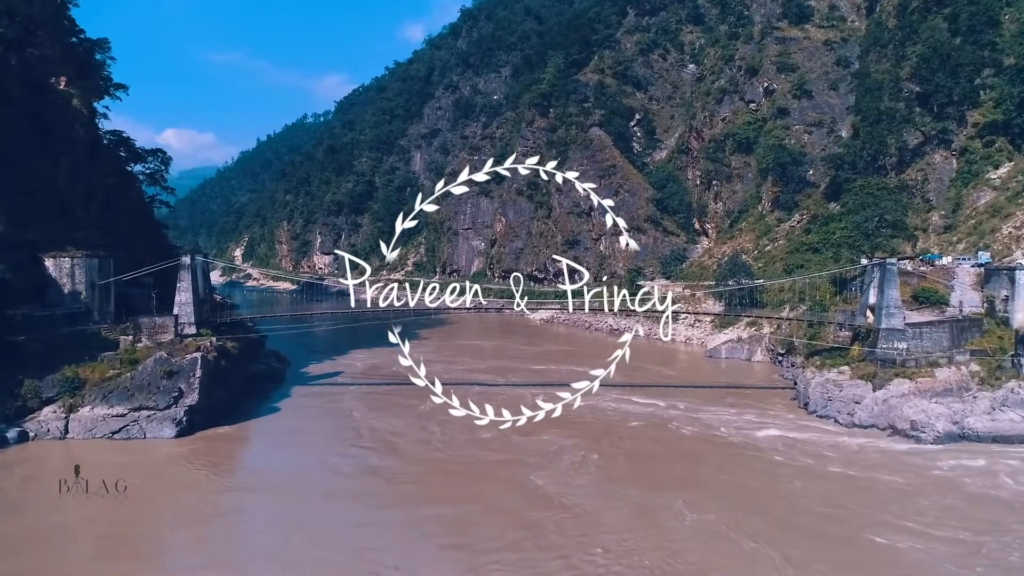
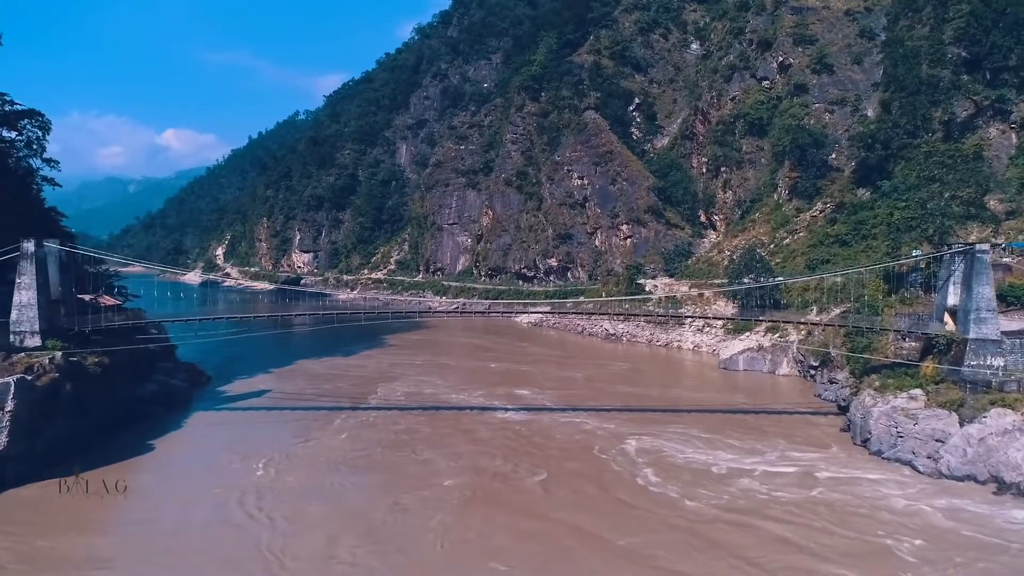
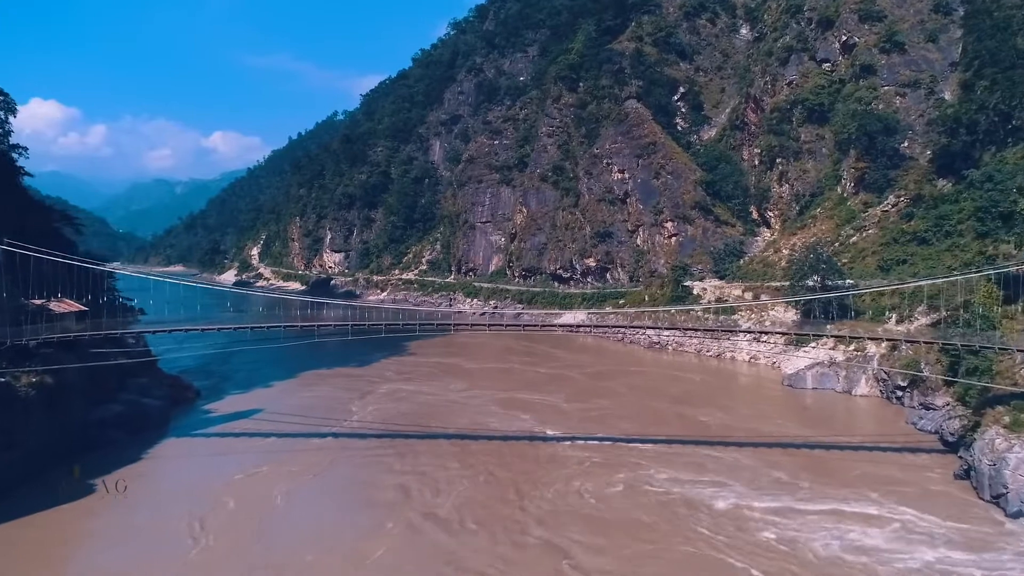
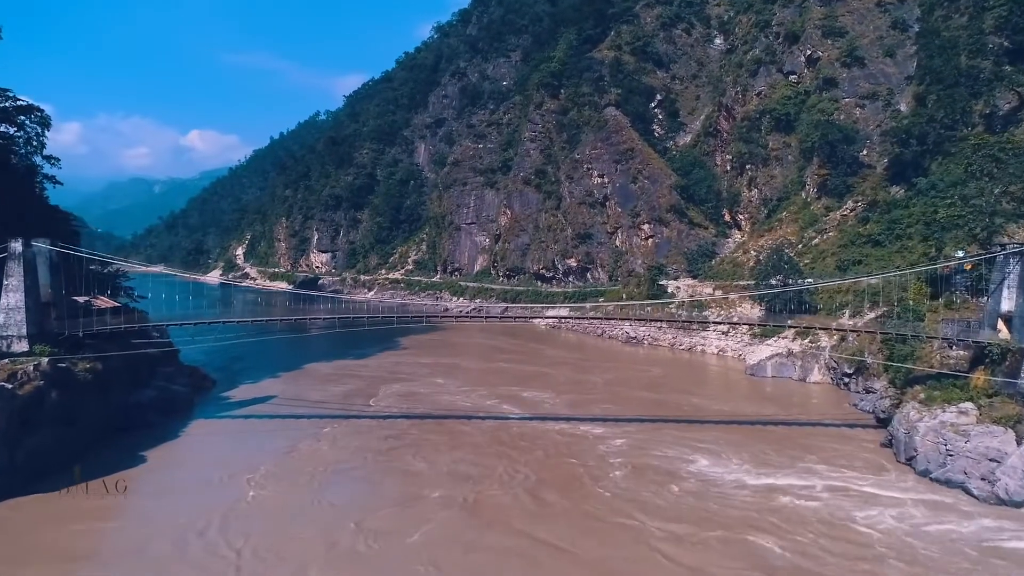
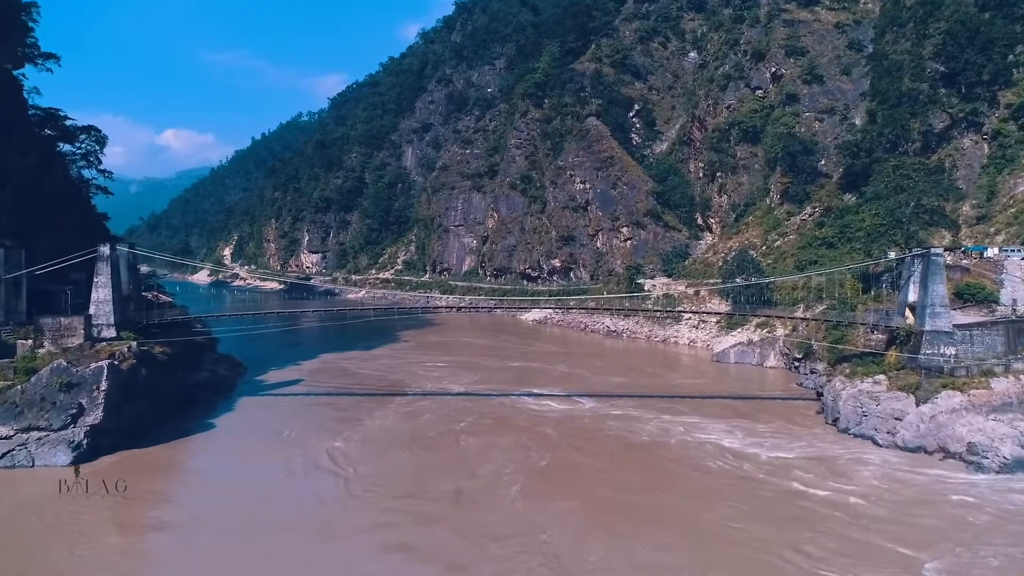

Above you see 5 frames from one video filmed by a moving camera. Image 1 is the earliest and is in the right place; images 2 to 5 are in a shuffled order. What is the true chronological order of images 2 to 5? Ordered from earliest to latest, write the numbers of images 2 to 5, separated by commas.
5, 2, 4, 3
